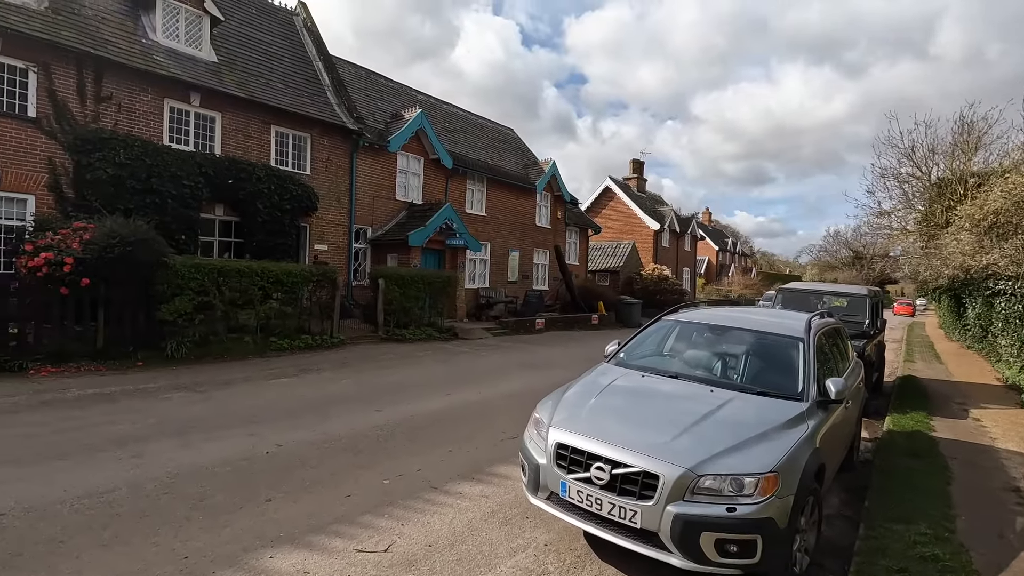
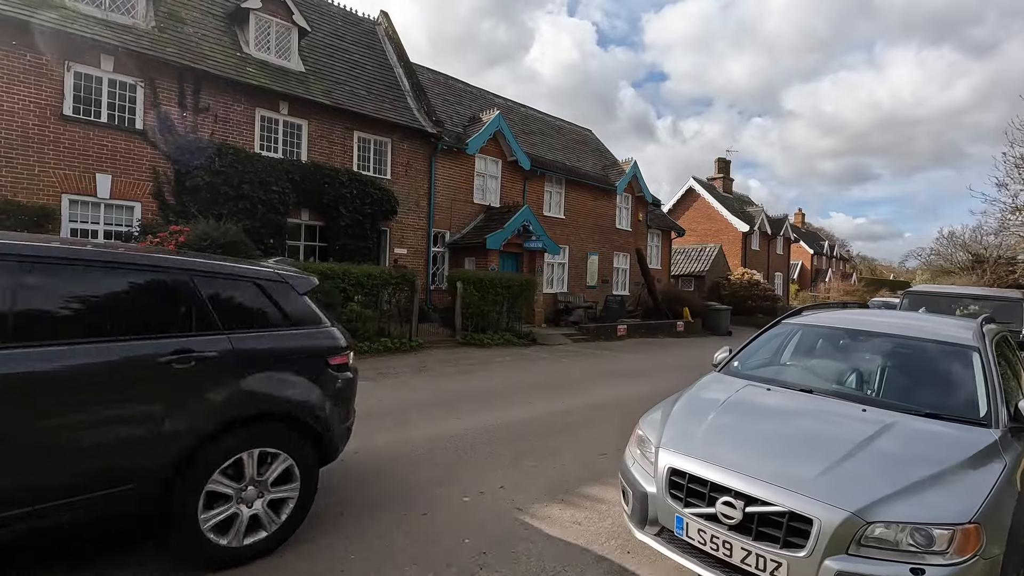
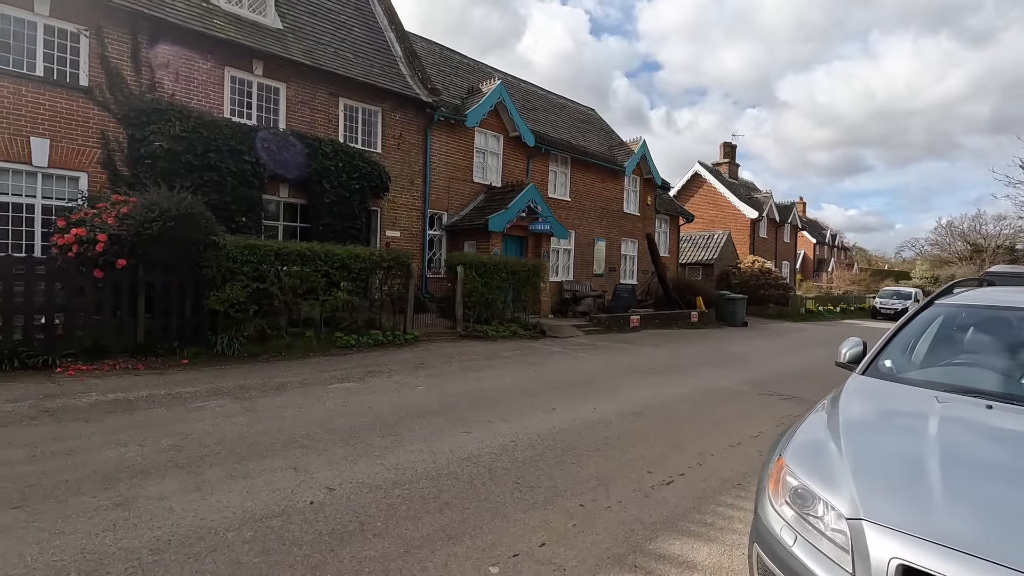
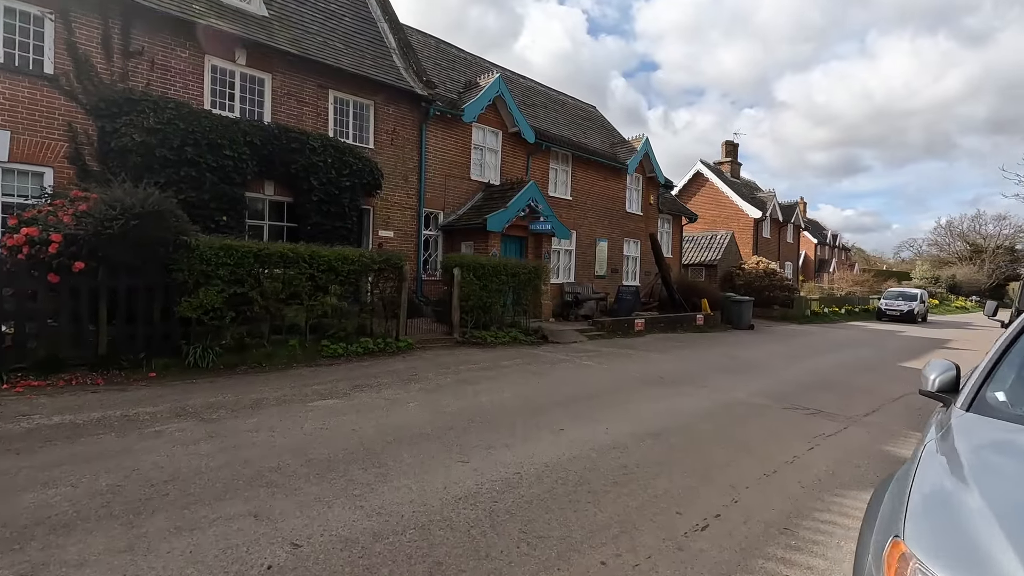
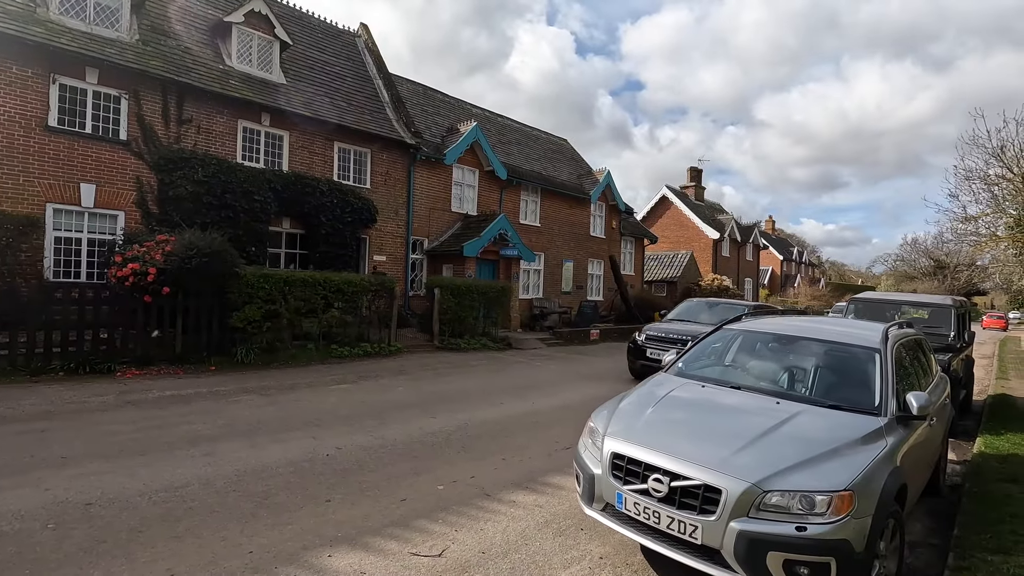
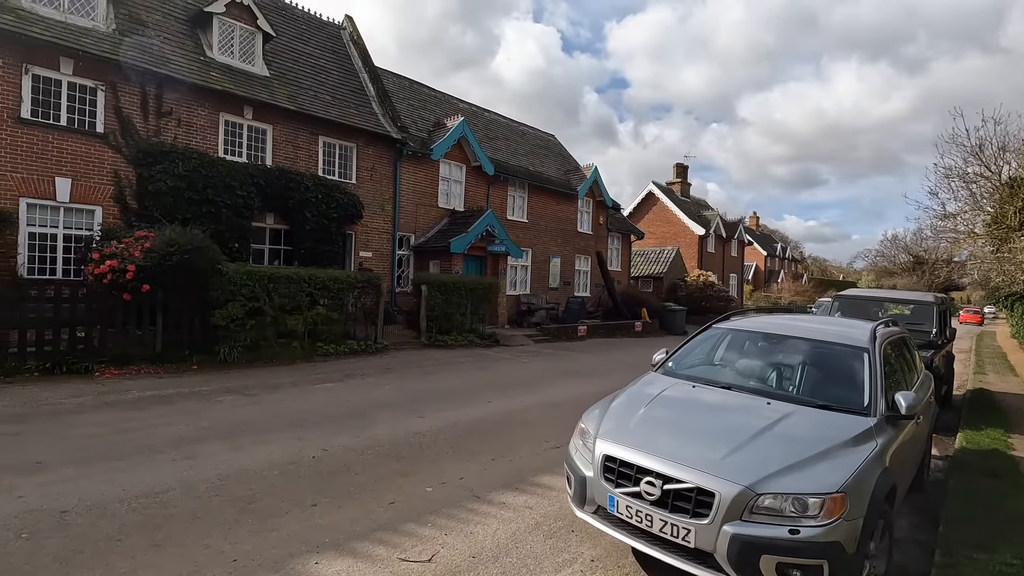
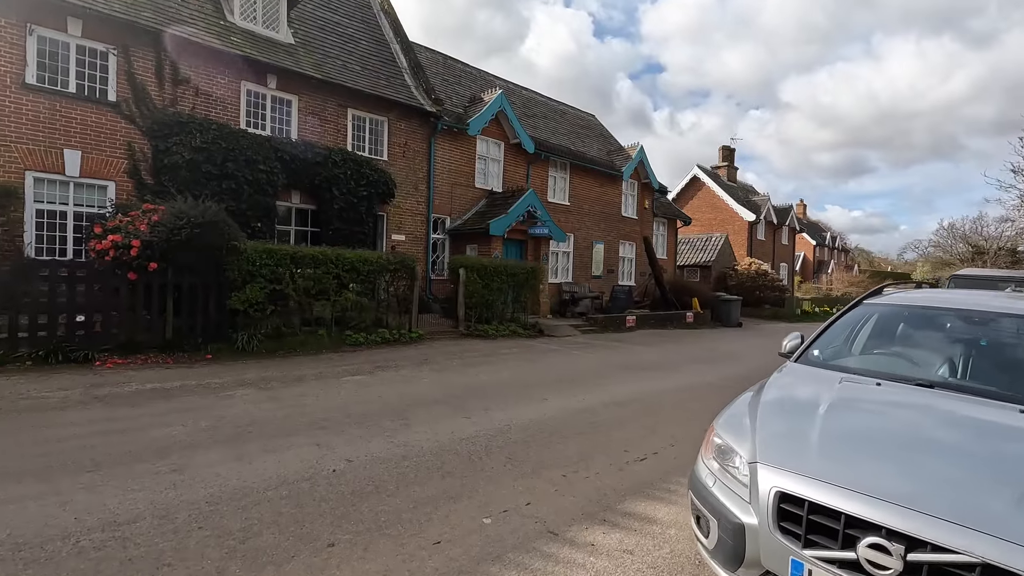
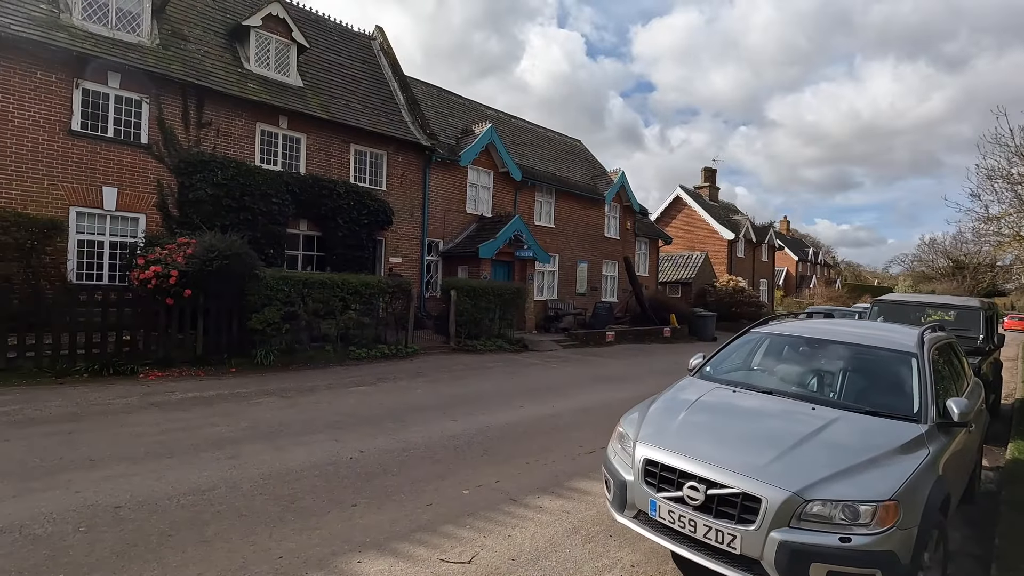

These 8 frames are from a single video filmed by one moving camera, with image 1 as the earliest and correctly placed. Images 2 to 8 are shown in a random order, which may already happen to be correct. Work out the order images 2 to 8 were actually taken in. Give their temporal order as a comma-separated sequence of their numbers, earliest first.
6, 8, 5, 2, 7, 3, 4
